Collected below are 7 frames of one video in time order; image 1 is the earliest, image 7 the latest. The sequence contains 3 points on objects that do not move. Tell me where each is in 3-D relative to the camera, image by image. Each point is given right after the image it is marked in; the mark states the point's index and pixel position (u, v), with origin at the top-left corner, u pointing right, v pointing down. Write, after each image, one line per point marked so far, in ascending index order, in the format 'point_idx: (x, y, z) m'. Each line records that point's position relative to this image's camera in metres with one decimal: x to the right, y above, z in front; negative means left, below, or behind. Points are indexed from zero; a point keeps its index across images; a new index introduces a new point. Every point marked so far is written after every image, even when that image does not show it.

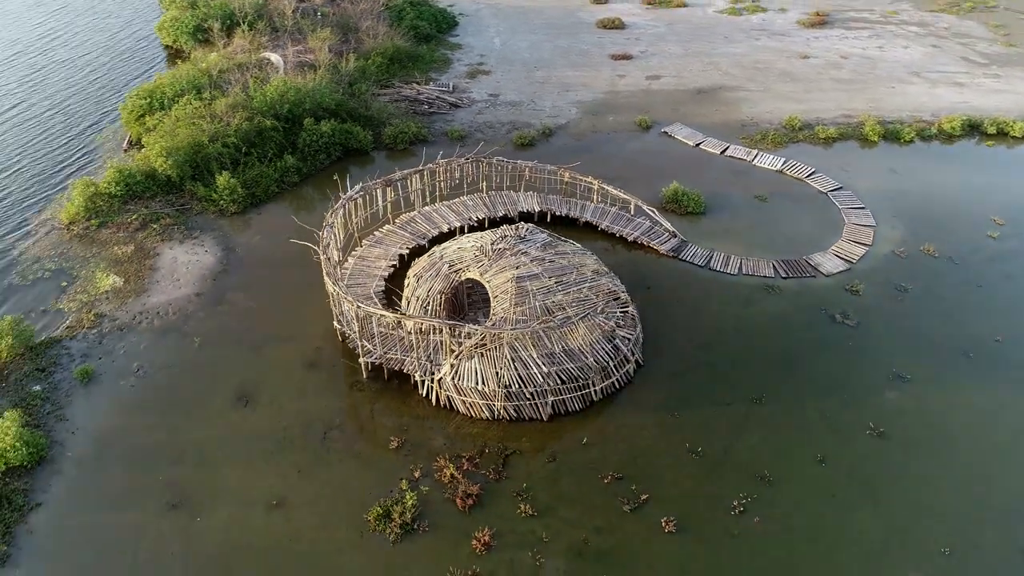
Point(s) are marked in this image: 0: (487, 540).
0: (-0.6, -5.7, +16.2) m
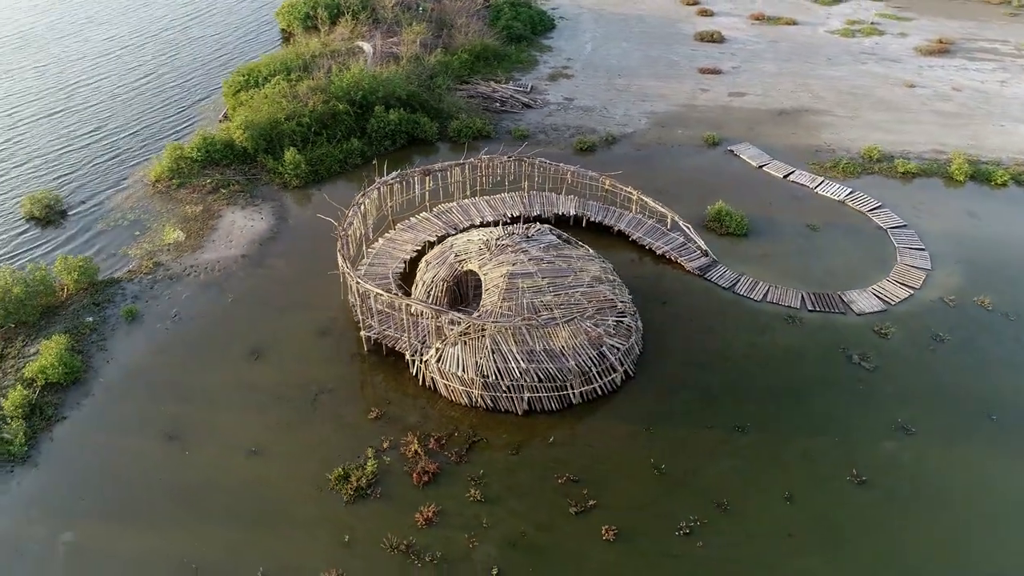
0: (-1.9, -5.4, +17.0) m
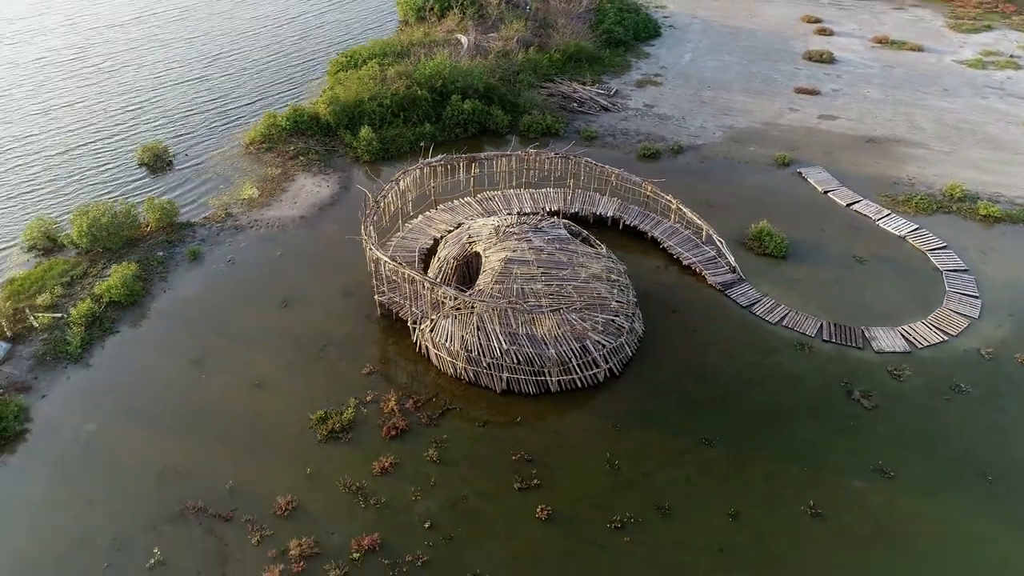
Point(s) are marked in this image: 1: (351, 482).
0: (-3.2, -4.6, +18.5) m
1: (-4.1, -4.9, +18.2) m
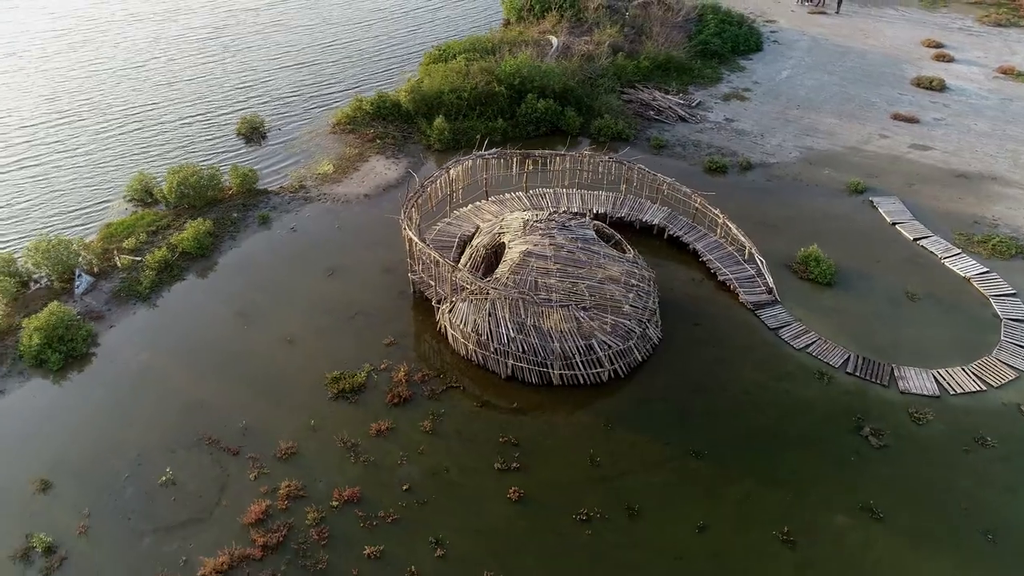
0: (-3.6, -3.9, +19.9) m
1: (-4.5, -4.1, +19.7) m
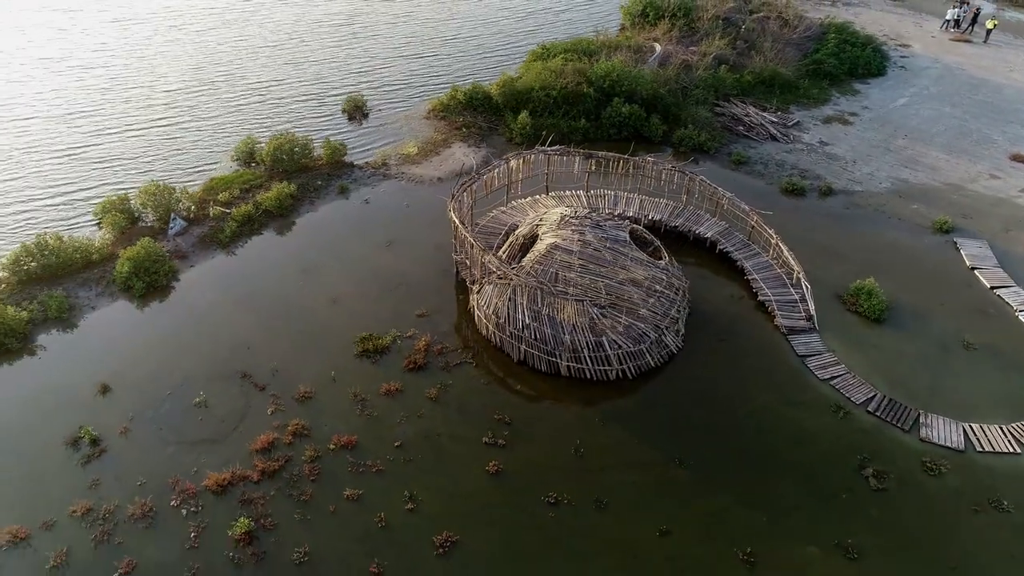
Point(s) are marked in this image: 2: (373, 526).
0: (-3.6, -3.0, +21.5) m
1: (-4.6, -3.1, +21.5) m
2: (-3.5, -5.9, +17.9) m
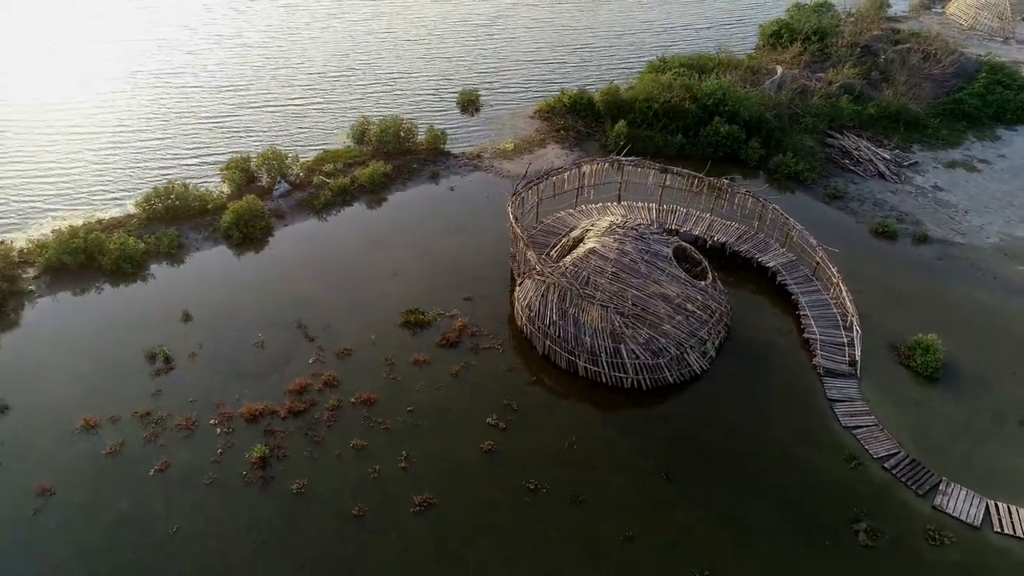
0: (-3.0, -2.3, +23.4) m
1: (-4.0, -2.3, +23.5) m
2: (-4.0, -5.2, +19.8) m
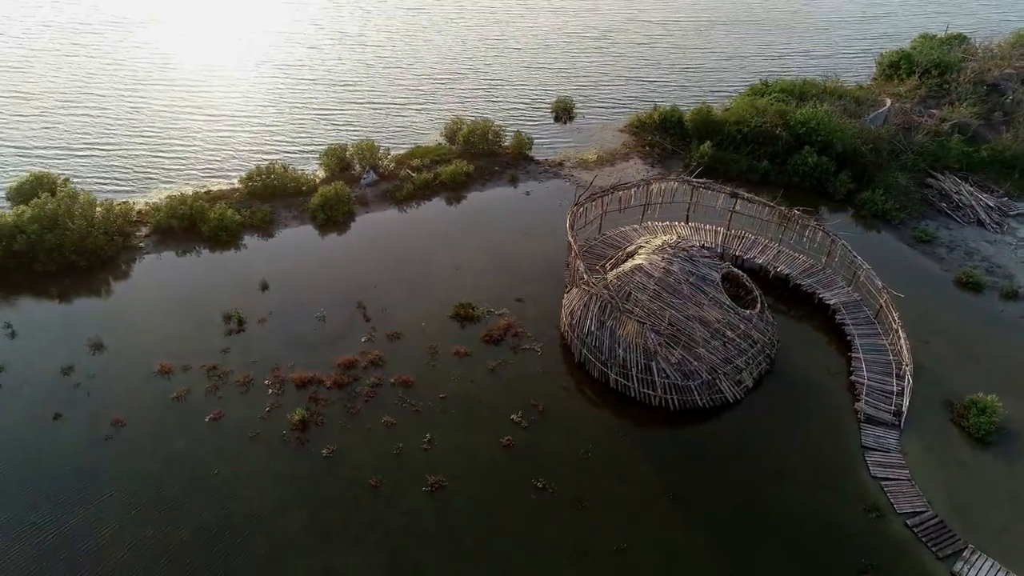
0: (-1.7, -2.2, +24.6) m
1: (-2.6, -2.0, +24.9) m
2: (-3.6, -4.8, +21.3) m
